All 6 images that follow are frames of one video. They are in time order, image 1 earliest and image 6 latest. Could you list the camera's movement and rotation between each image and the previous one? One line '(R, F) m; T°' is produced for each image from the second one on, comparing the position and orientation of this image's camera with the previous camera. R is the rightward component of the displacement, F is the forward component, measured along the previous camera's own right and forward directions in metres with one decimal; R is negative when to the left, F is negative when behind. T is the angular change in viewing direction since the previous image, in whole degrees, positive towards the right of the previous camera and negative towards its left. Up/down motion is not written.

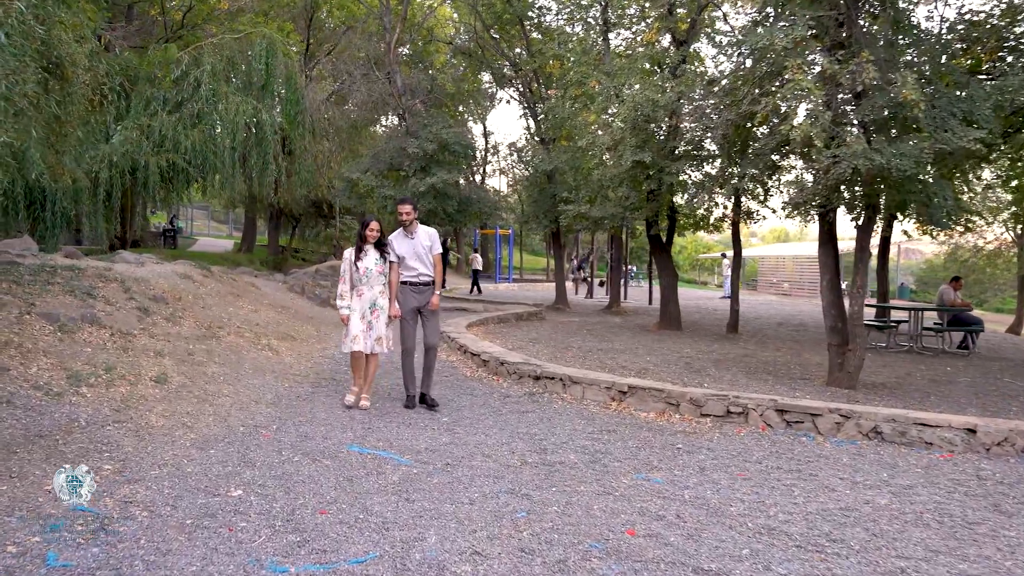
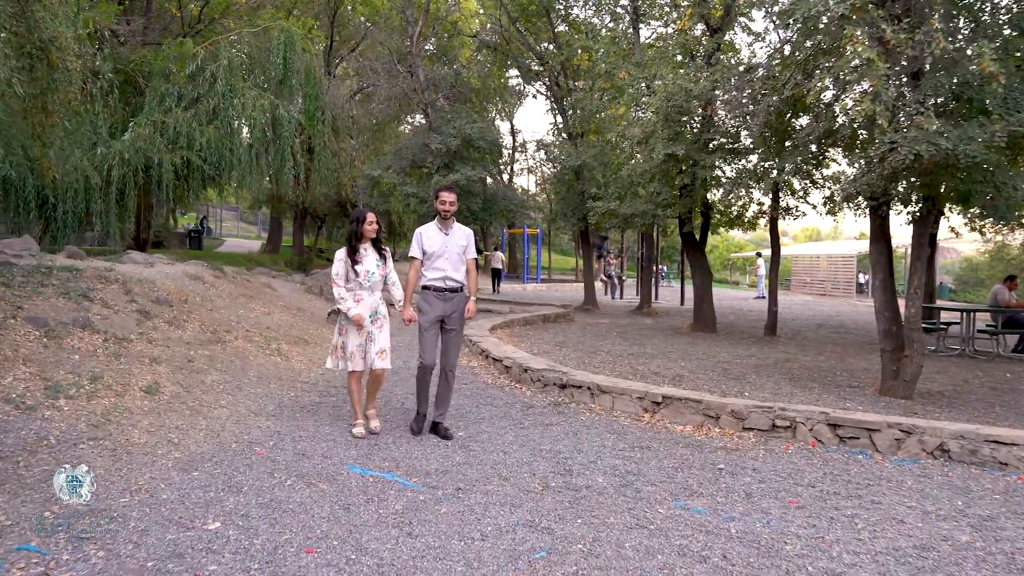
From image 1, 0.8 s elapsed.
(+0.1, +0.6) m; -2°
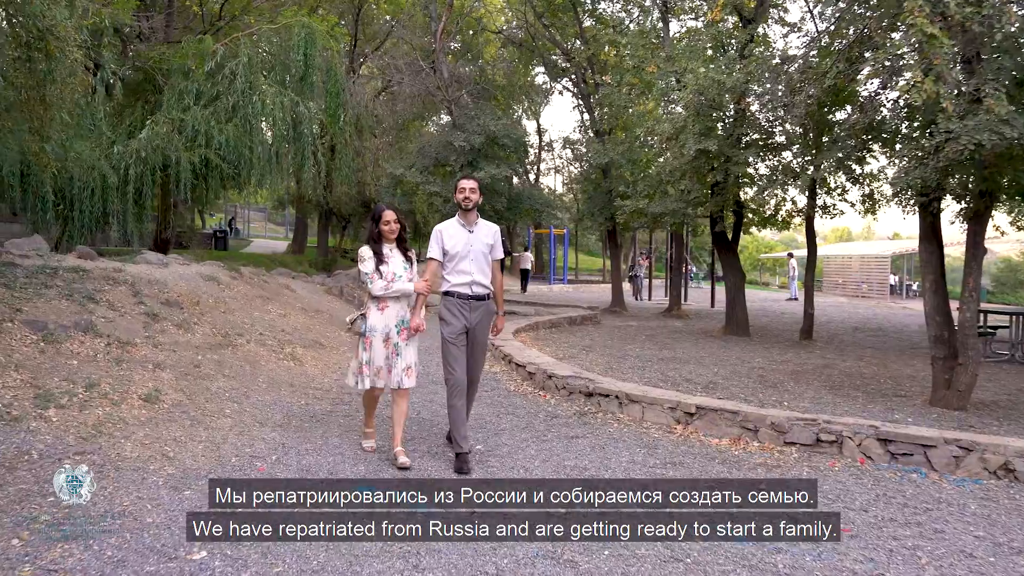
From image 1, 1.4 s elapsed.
(0.0, +0.4) m; -2°
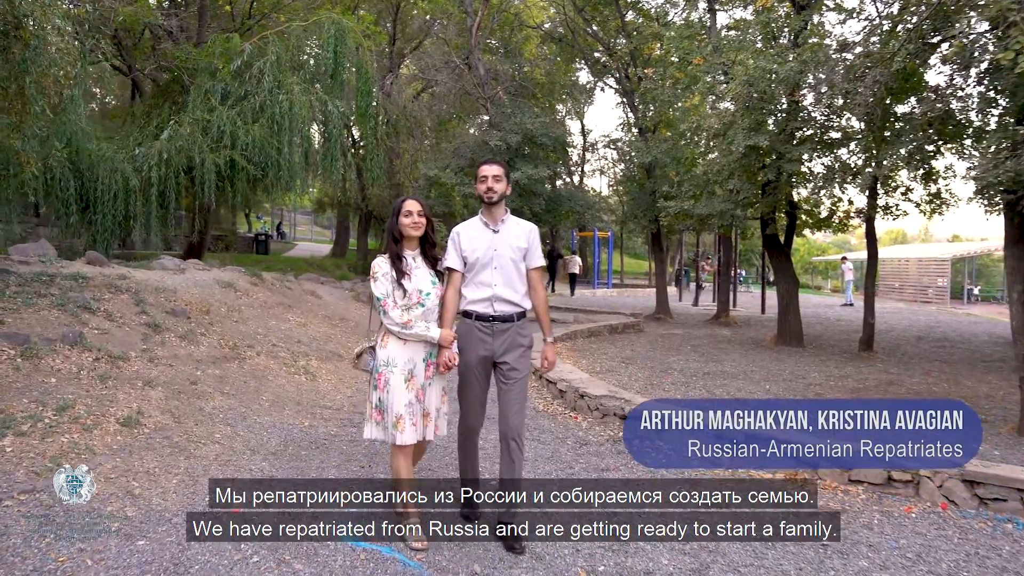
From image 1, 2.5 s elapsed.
(+0.2, +0.7) m; -3°
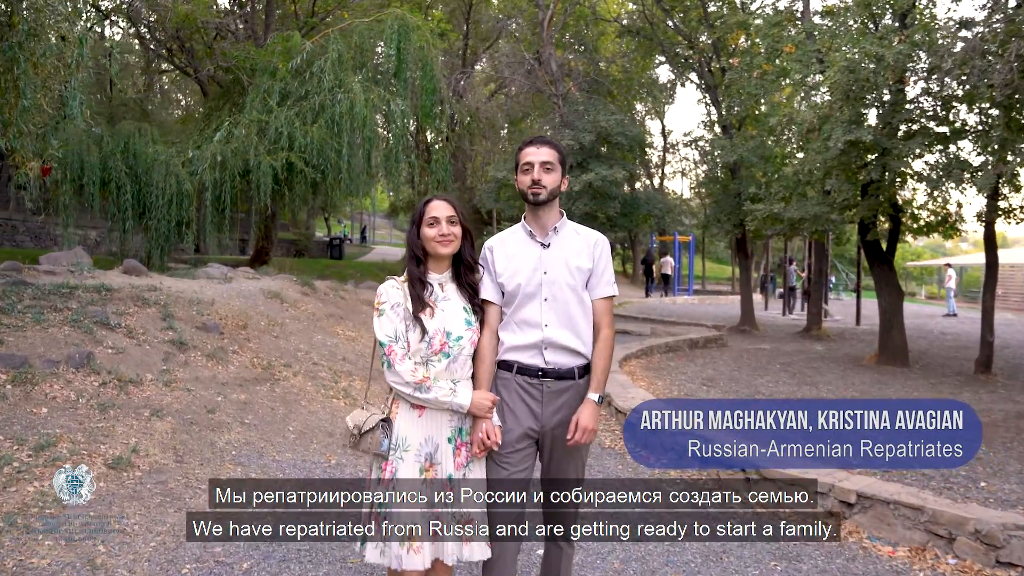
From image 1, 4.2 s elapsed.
(+0.1, +0.9) m; -6°
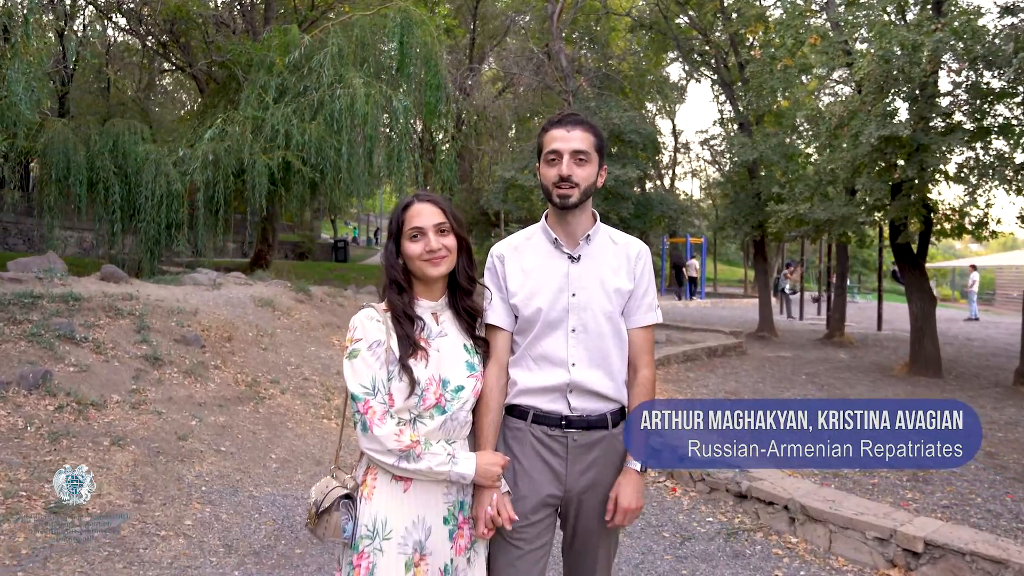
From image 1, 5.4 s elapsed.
(0.0, +0.6) m; -1°
